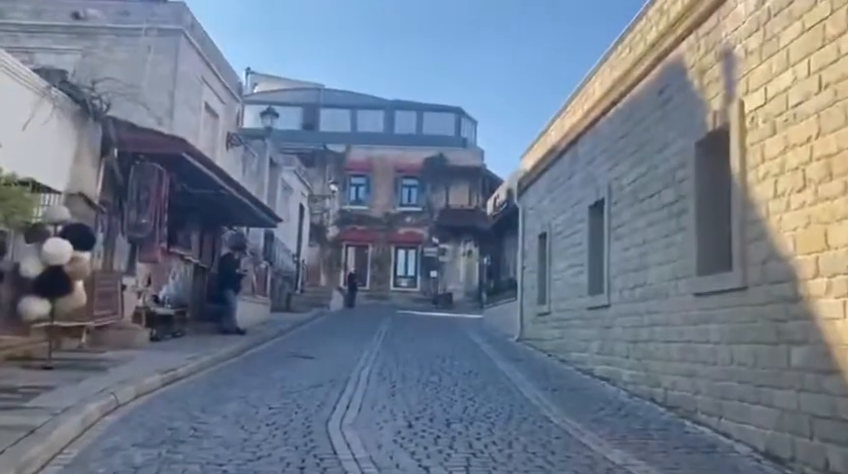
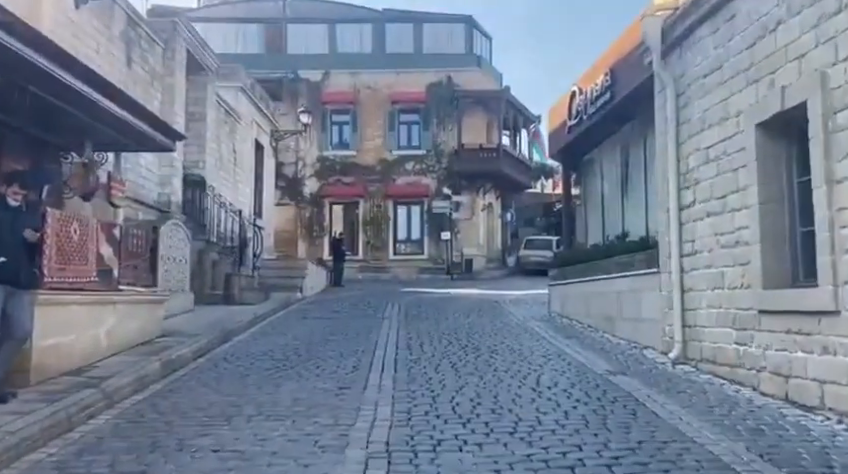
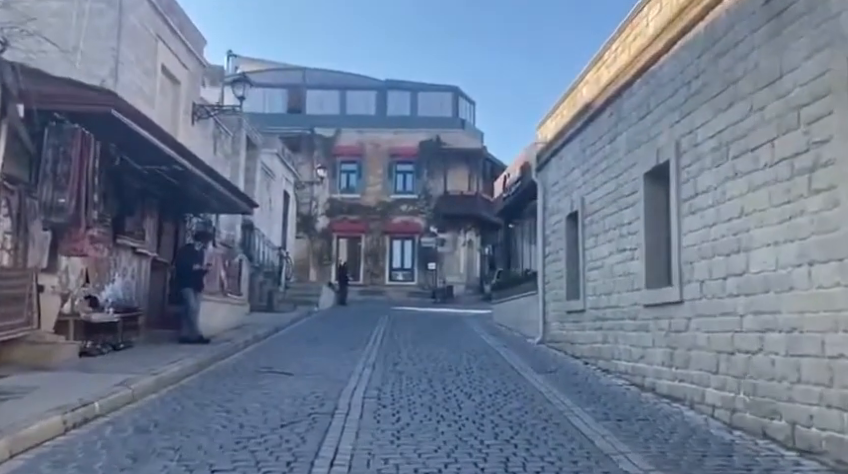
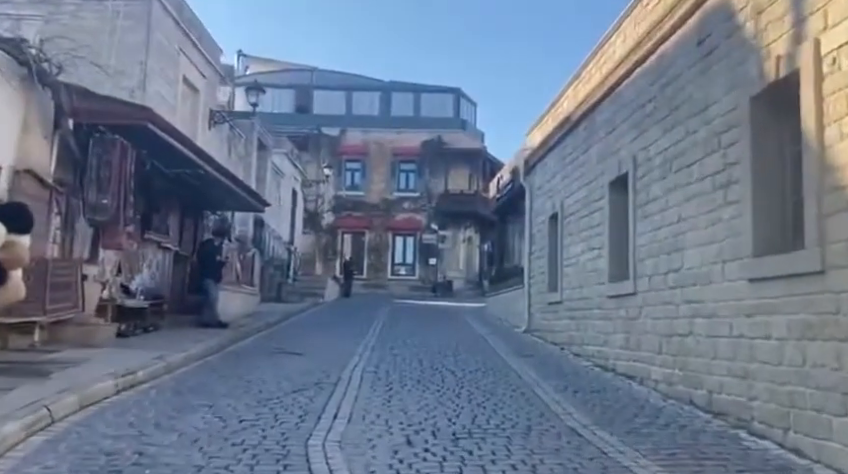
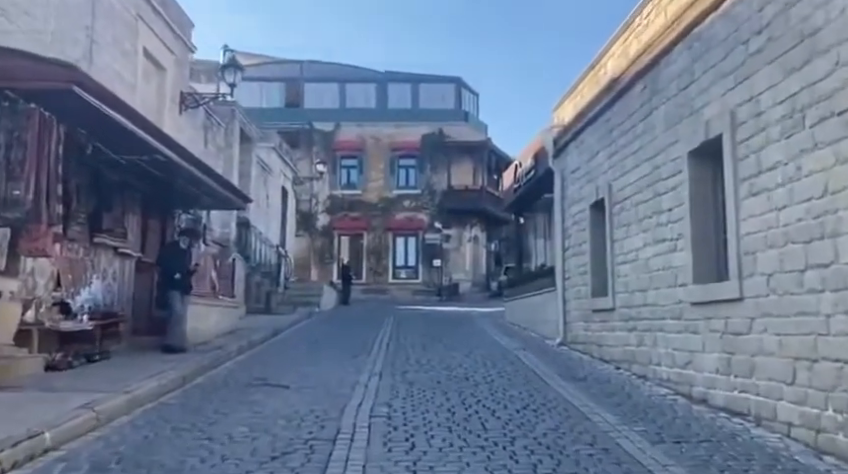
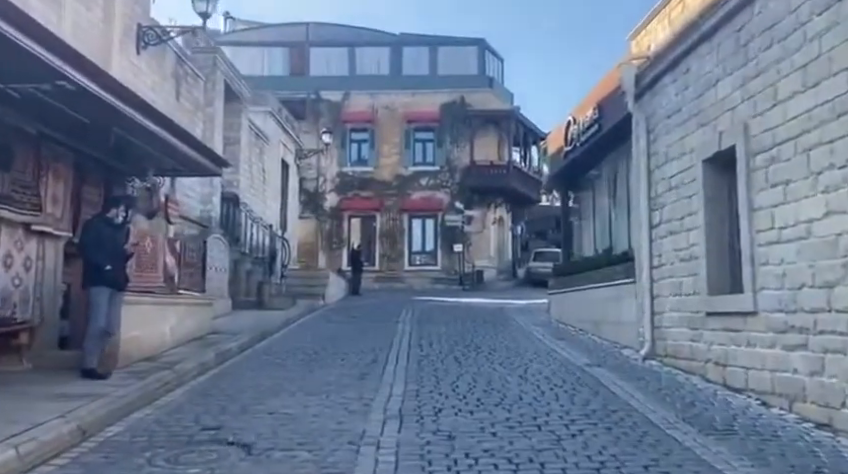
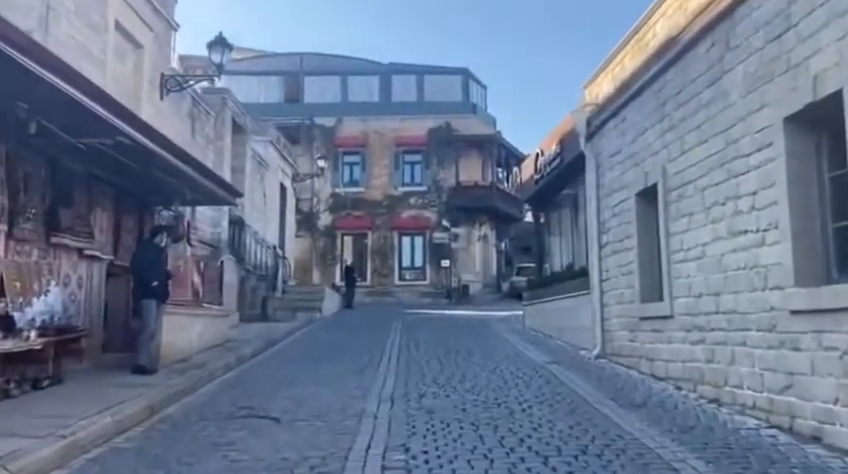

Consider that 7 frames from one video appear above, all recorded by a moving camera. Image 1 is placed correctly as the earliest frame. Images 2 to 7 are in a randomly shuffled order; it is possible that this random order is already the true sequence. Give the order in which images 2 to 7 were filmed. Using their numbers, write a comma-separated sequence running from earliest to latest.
4, 3, 5, 7, 6, 2
